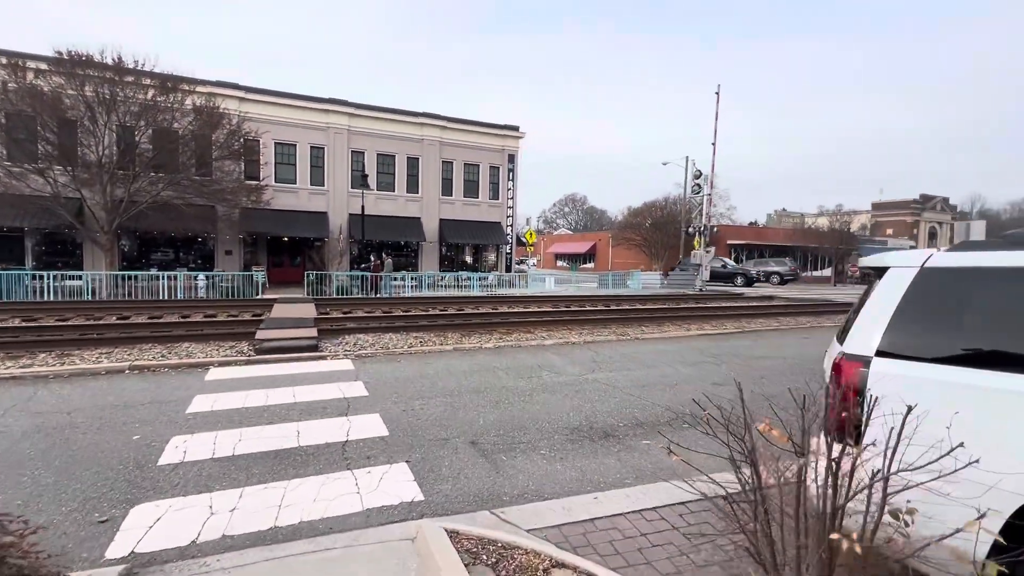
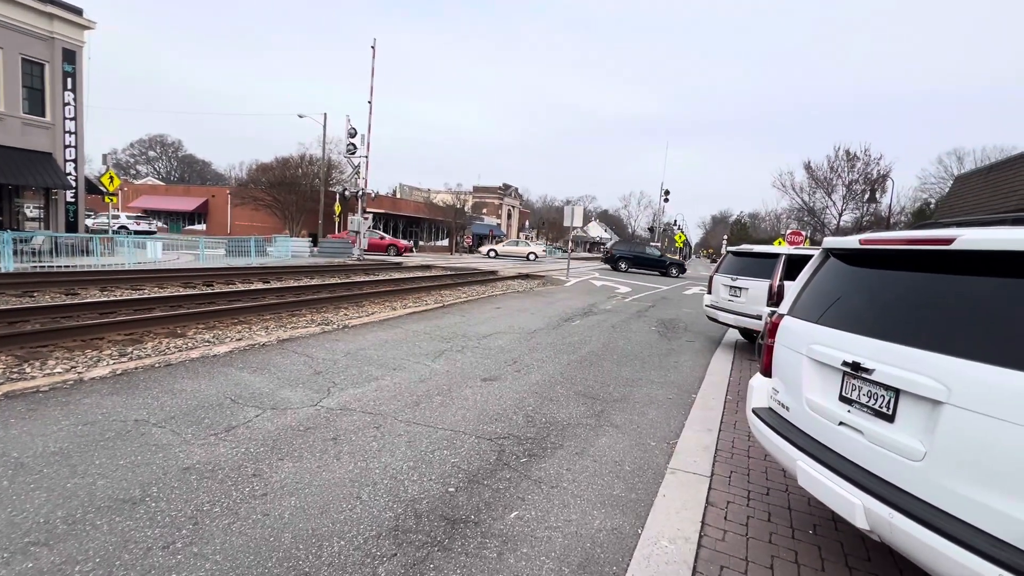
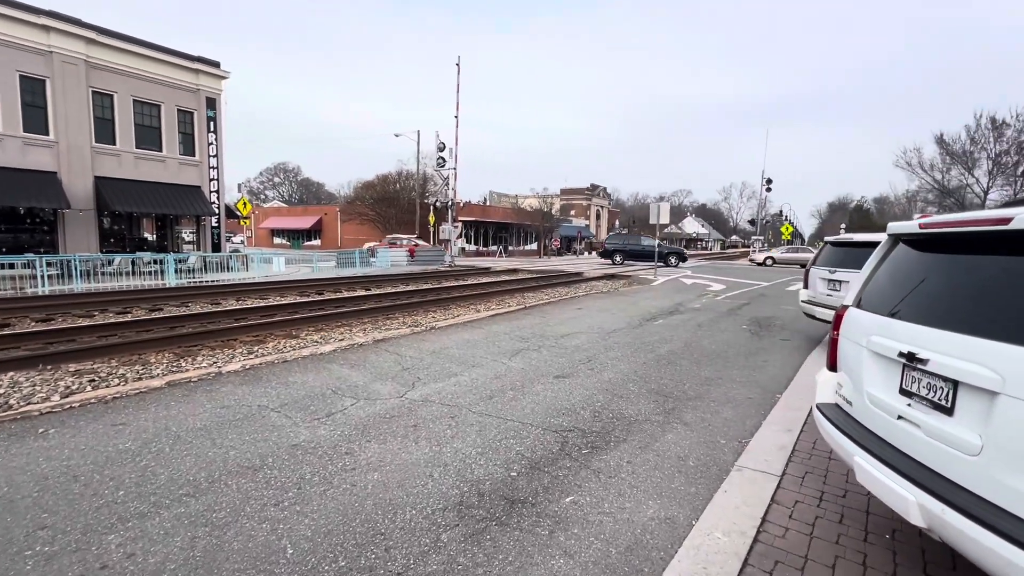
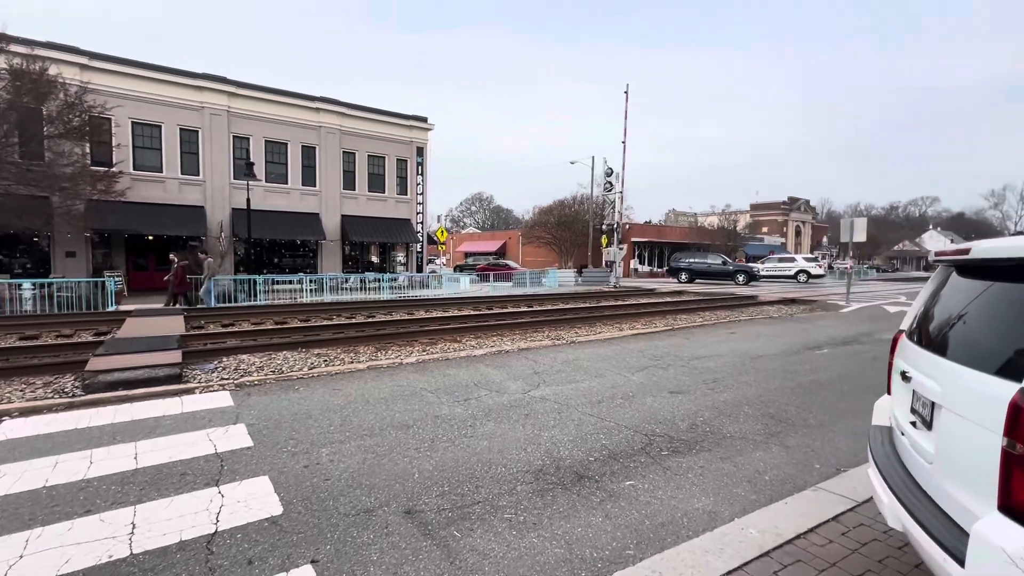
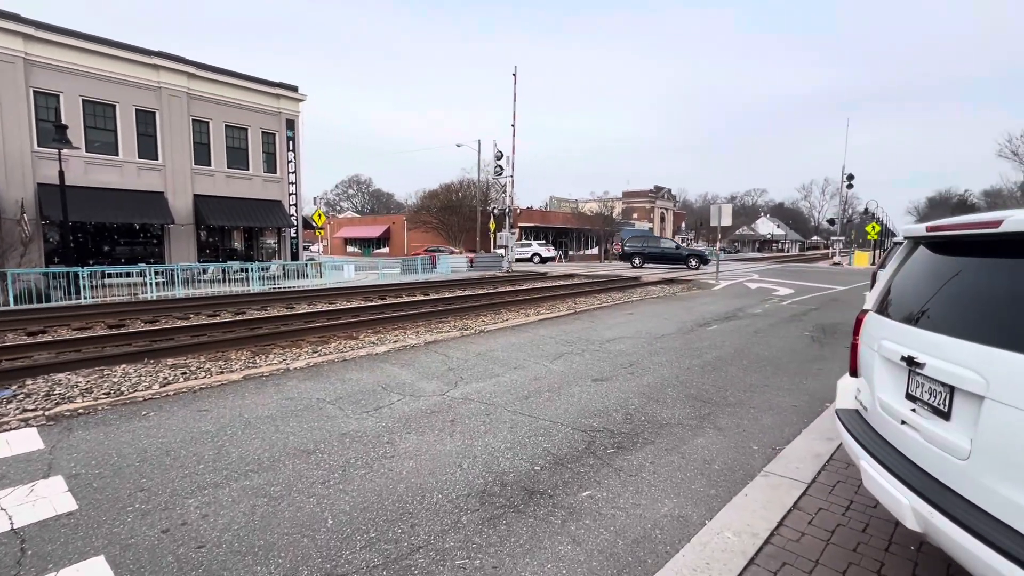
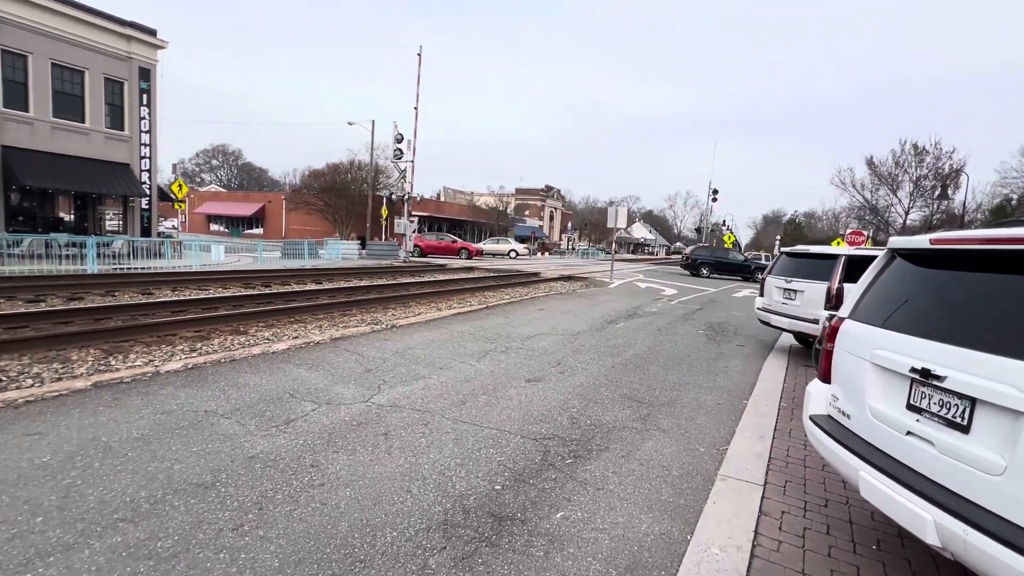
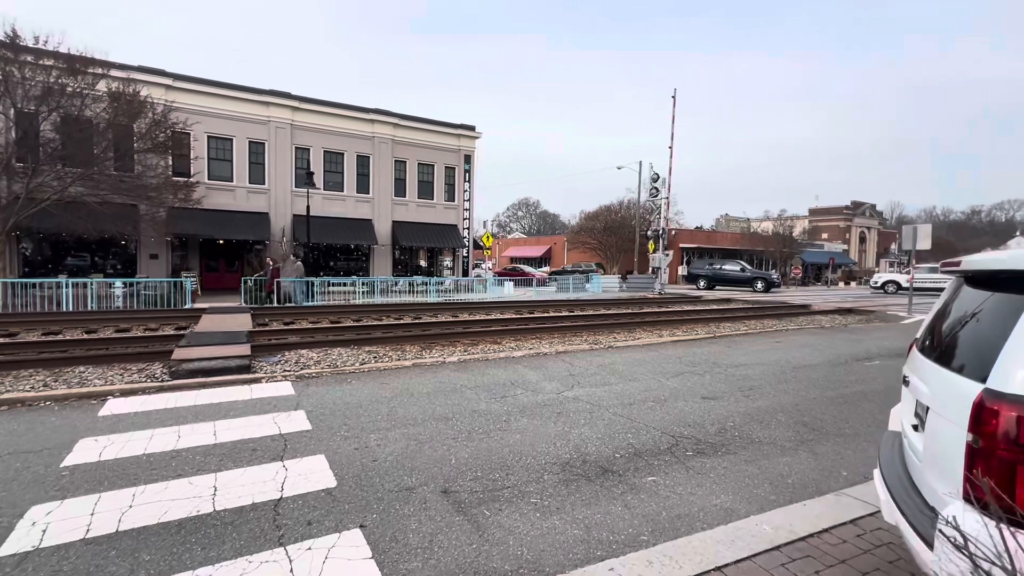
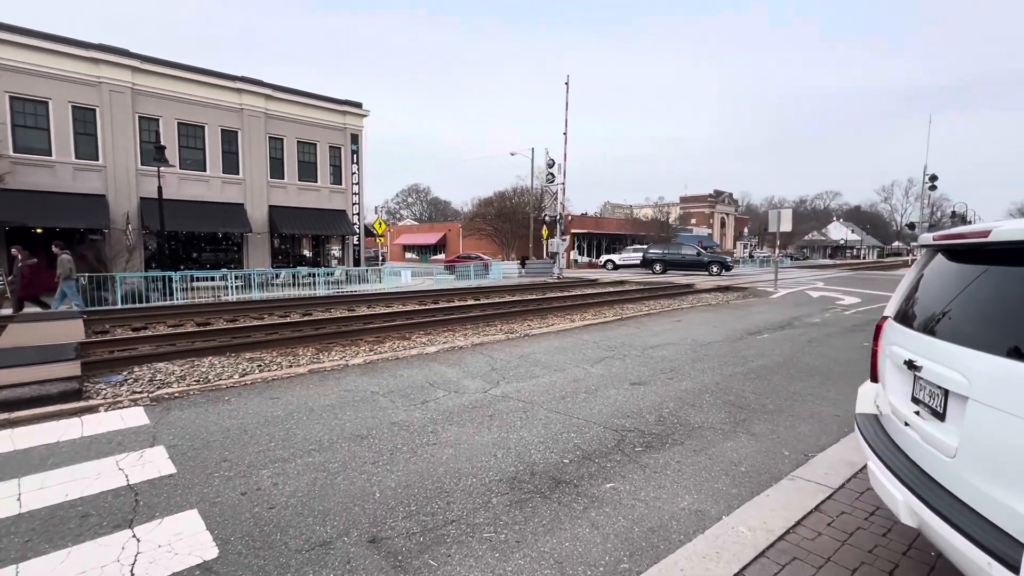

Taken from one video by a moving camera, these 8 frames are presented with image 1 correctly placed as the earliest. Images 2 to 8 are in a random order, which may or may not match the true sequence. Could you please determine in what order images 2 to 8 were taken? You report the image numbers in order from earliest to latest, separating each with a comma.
7, 4, 8, 5, 3, 2, 6
